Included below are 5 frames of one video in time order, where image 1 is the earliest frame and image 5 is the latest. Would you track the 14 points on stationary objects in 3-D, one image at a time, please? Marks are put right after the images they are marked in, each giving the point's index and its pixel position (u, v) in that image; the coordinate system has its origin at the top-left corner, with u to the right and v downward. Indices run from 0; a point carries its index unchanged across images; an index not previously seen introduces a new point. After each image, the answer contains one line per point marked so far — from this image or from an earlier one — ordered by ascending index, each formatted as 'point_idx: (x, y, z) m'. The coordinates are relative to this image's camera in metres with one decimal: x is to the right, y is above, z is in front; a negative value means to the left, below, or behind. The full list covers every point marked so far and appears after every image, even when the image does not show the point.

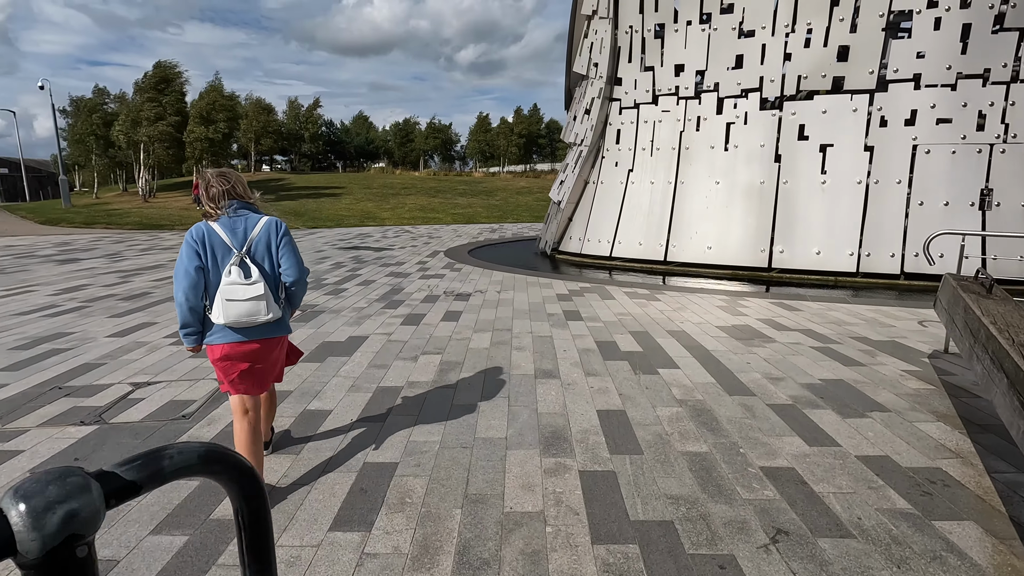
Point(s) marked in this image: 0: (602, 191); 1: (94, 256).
0: (+2.0, +2.2, +12.1) m
1: (-9.6, +0.7, +12.2) m
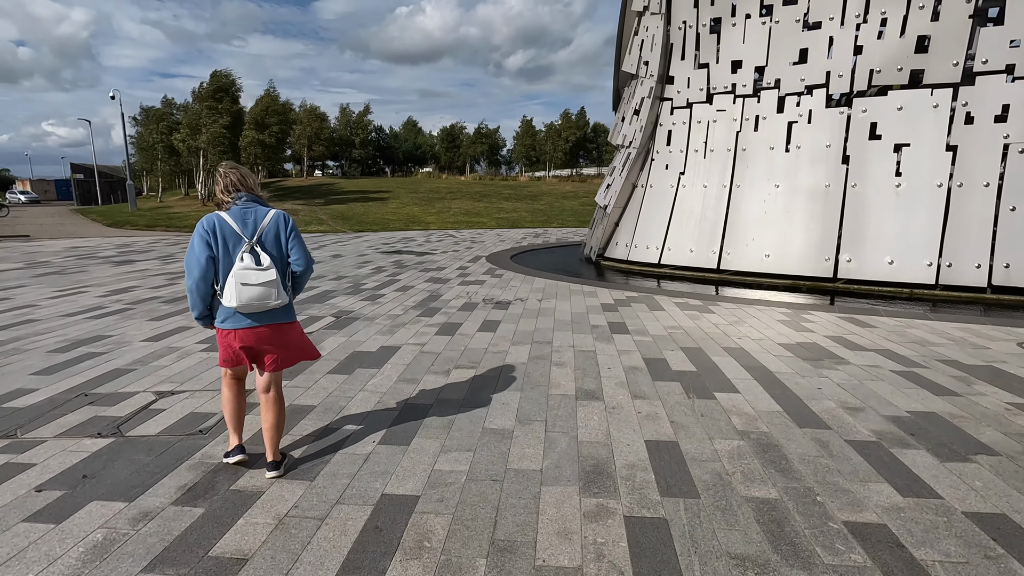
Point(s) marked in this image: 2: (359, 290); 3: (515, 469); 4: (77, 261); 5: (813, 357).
0: (+3.0, +2.0, +11.5) m
1: (-8.6, +0.7, +12.6) m
2: (-2.4, 0.0, +8.3) m
3: (0.0, -1.0, +3.0) m
4: (-9.8, +0.6, +12.1) m
5: (+2.8, -0.6, +5.0) m
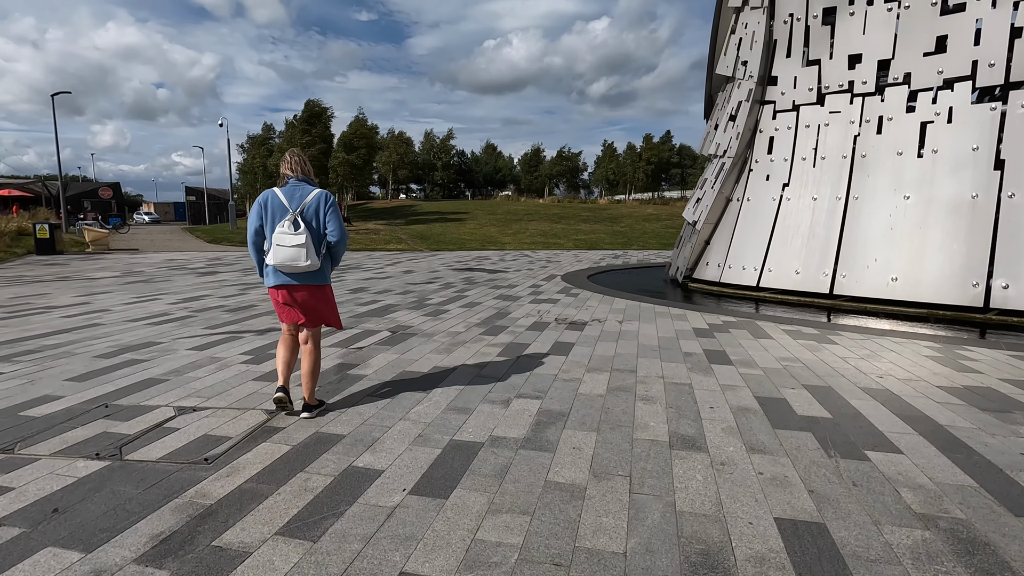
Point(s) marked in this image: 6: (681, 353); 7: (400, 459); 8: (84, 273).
0: (+4.5, +1.5, +10.3) m
1: (-6.8, +0.4, +12.9) m
2: (-1.3, -0.2, +7.8) m
3: (+0.3, -1.0, +2.1) m
4: (-8.1, +0.4, +12.6) m
5: (+3.3, -0.8, +3.7) m
6: (+1.6, -0.6, +5.1) m
7: (-0.6, -0.9, +2.9) m
8: (-9.9, +0.3, +12.4) m
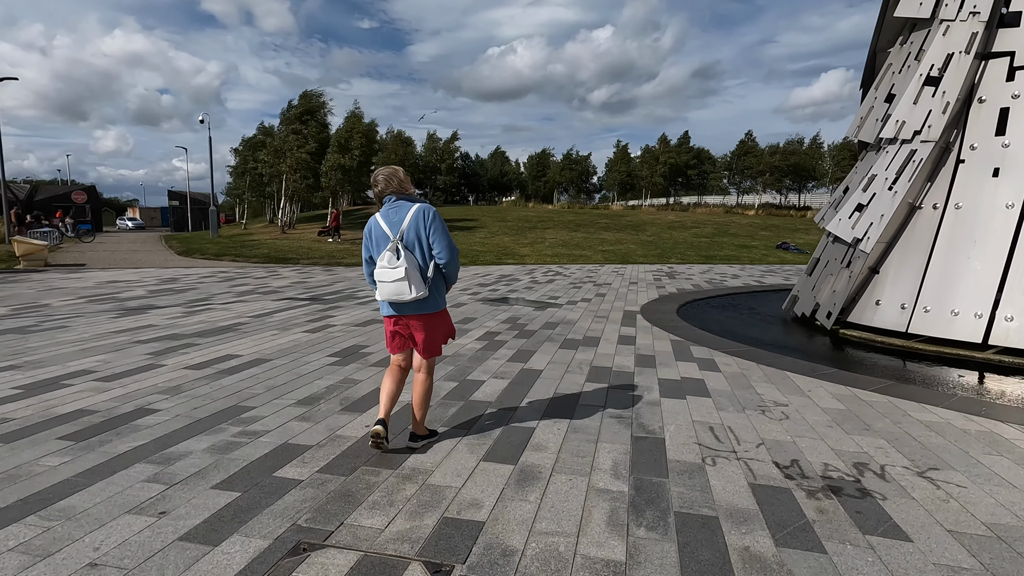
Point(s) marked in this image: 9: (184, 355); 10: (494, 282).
0: (+5.5, +0.8, +6.6) m
1: (-5.8, -0.3, +9.2) m
2: (-0.3, -0.9, +4.1) m
3: (+1.3, -1.6, -1.6) m
4: (-7.2, -0.3, +8.9) m
5: (+4.3, -1.4, 0.0) m
6: (+2.6, -1.2, +1.4) m
7: (+0.4, -1.5, -0.8) m
8: (-9.0, -0.3, +8.7) m
9: (-3.4, -0.7, +5.6) m
10: (-0.5, +0.2, +13.7) m
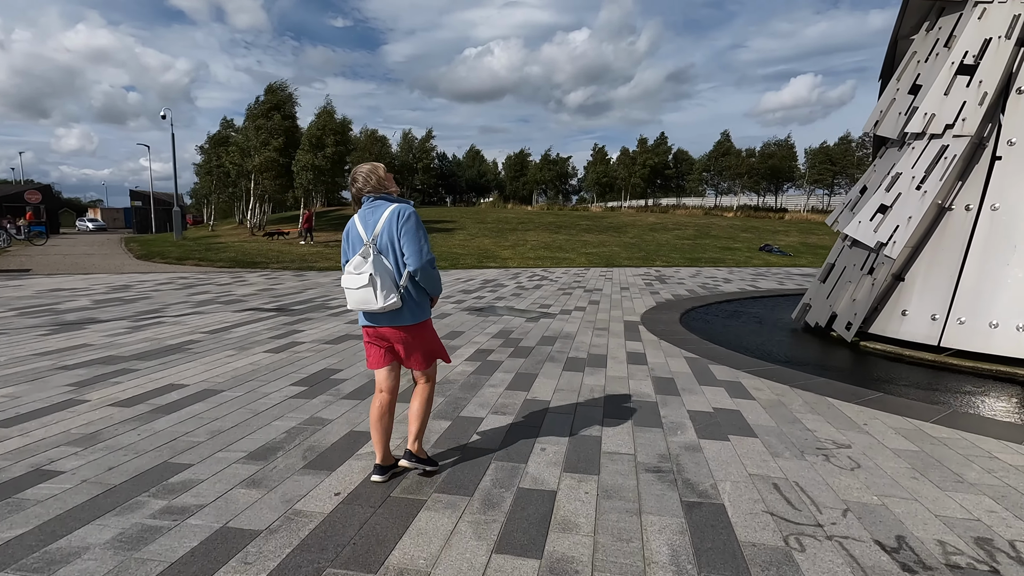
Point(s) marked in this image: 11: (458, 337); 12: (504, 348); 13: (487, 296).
0: (+5.5, +0.7, +6.0) m
1: (-6.0, -0.4, +8.1) m
2: (-0.2, -1.0, +3.2) m
3: (+1.6, -1.7, -2.3) m
4: (-7.3, -0.5, +7.8) m
5: (+4.6, -1.5, -0.6) m
6: (+2.8, -1.3, +0.7) m
7: (+0.7, -1.6, -1.6) m
8: (-9.1, -0.5, +7.5) m
9: (-3.4, -0.8, +4.6) m
10: (-0.8, 0.0, +12.8) m
11: (-0.7, -0.6, +6.9) m
12: (-0.1, -0.7, +6.3) m
13: (-0.5, -0.1, +11.5) m
